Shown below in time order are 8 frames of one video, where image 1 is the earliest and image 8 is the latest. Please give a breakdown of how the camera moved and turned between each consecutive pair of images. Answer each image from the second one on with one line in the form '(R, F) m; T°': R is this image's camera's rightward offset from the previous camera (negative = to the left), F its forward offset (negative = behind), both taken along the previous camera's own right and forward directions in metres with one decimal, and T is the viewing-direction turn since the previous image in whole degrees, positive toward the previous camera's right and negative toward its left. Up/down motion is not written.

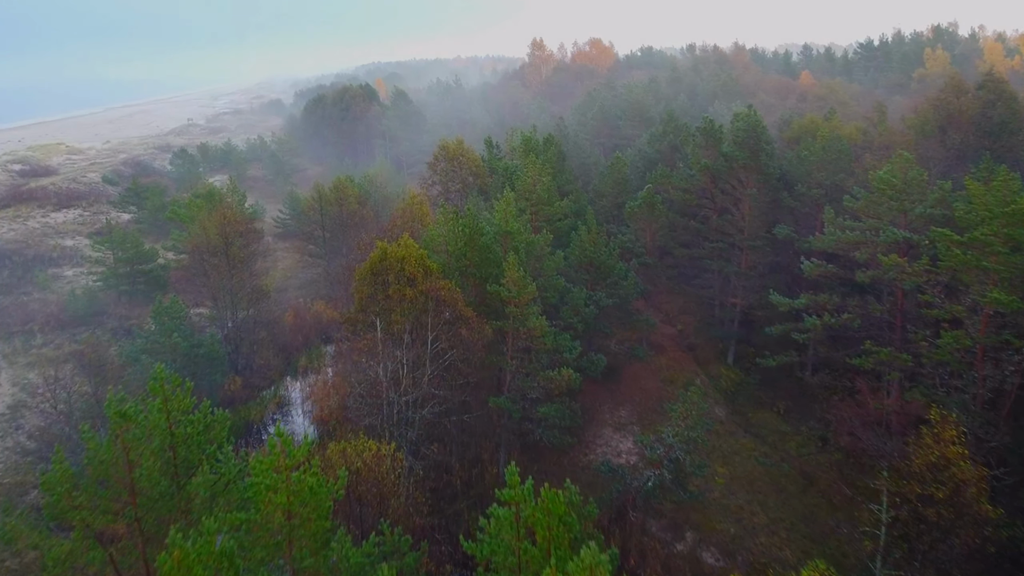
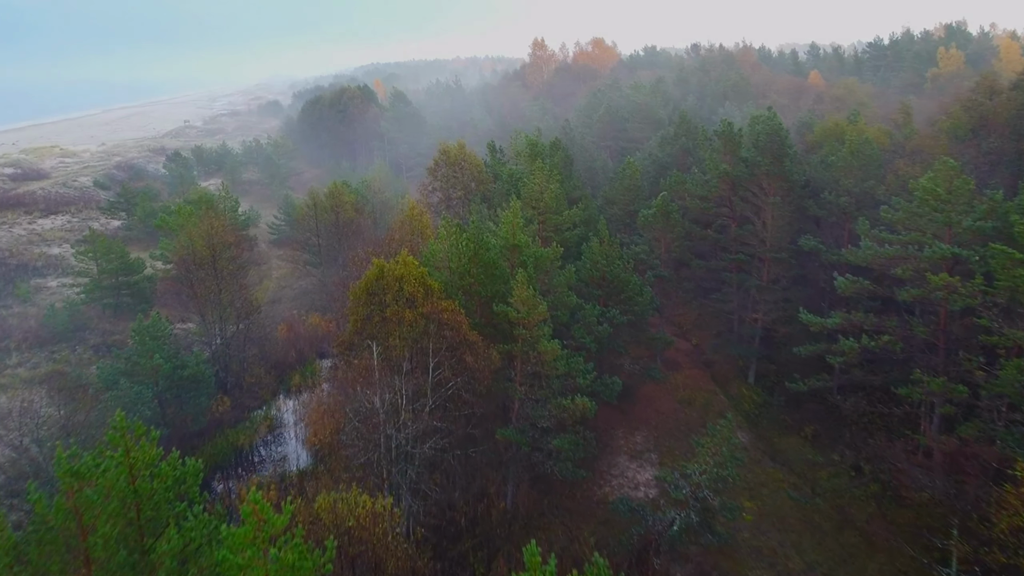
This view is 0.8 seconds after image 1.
(-0.2, +1.8) m; 0°
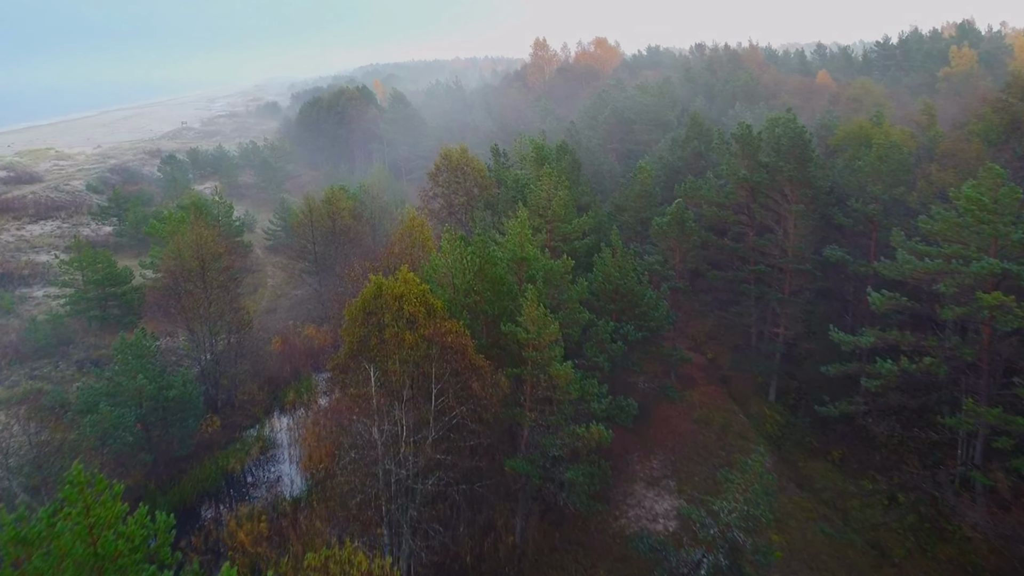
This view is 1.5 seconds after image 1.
(-0.2, +1.5) m; 0°
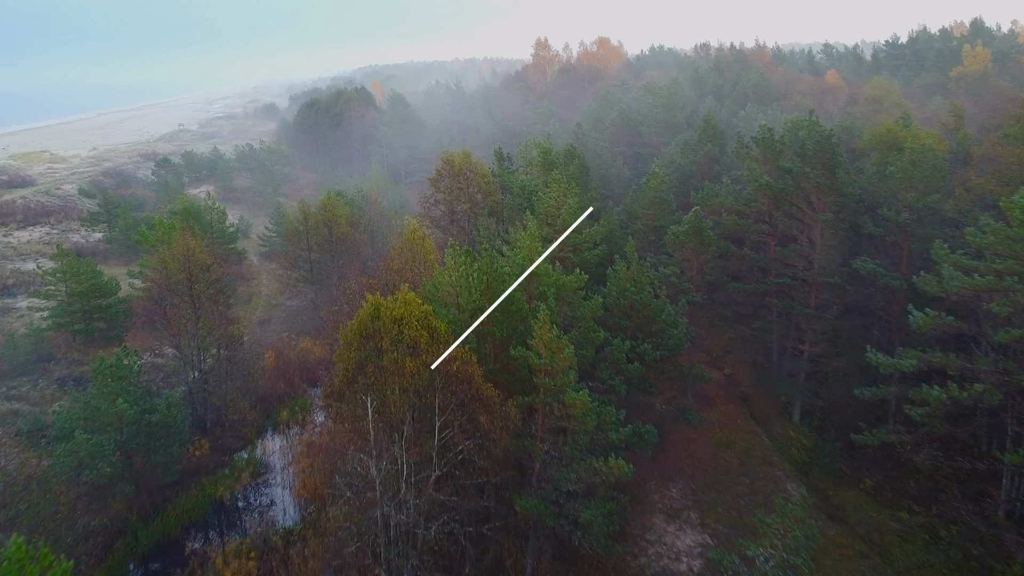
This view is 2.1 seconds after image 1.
(-0.2, +1.6) m; 0°
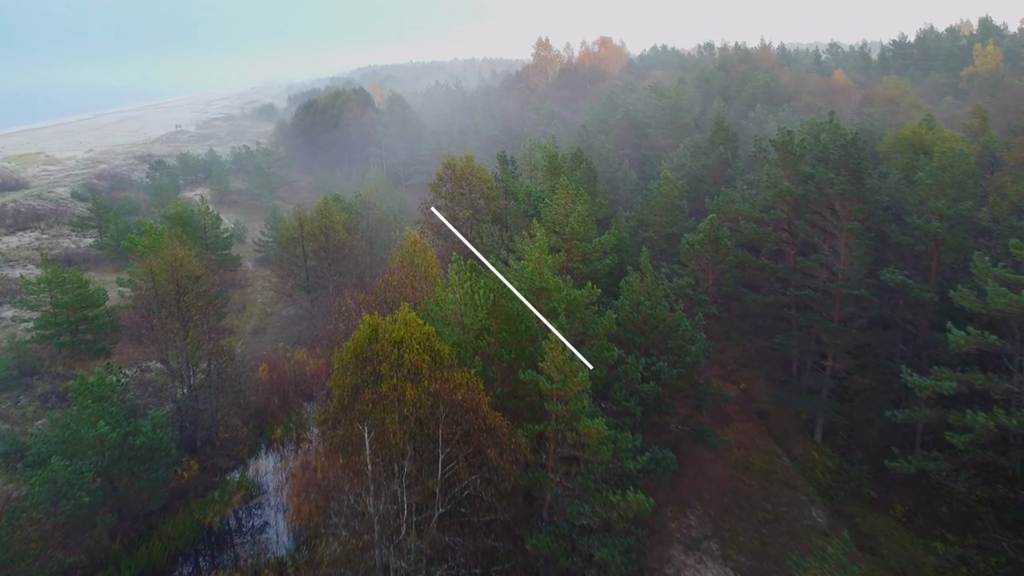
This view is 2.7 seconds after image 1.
(-0.2, +1.3) m; 0°
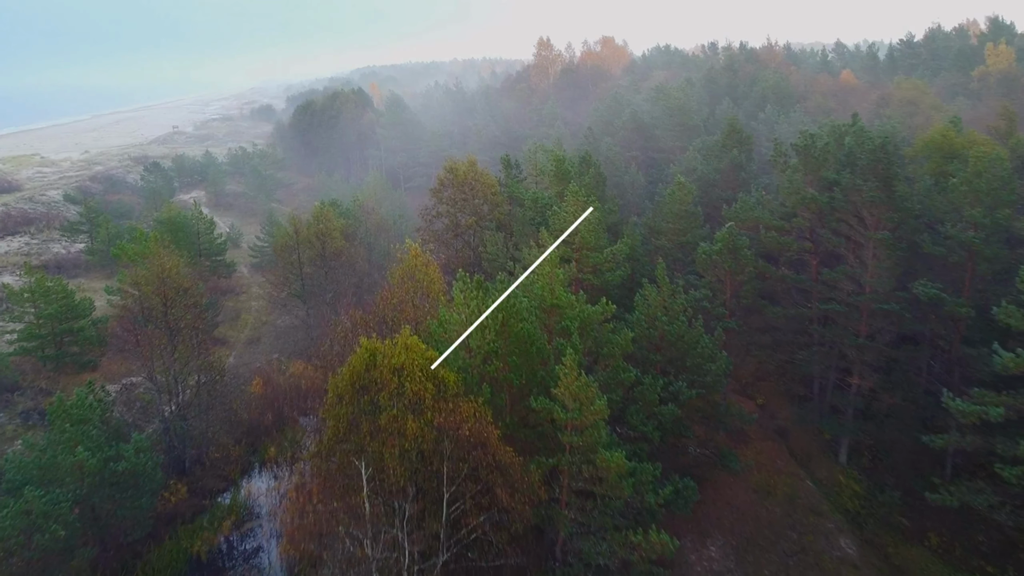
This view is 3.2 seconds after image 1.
(-0.2, +1.3) m; 0°
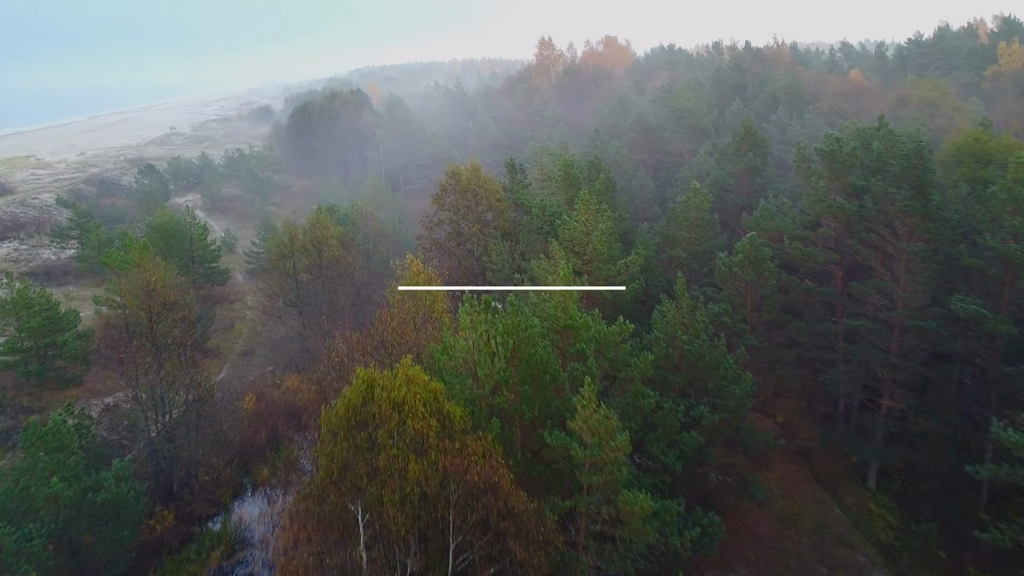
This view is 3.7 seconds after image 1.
(-0.2, +1.3) m; 0°
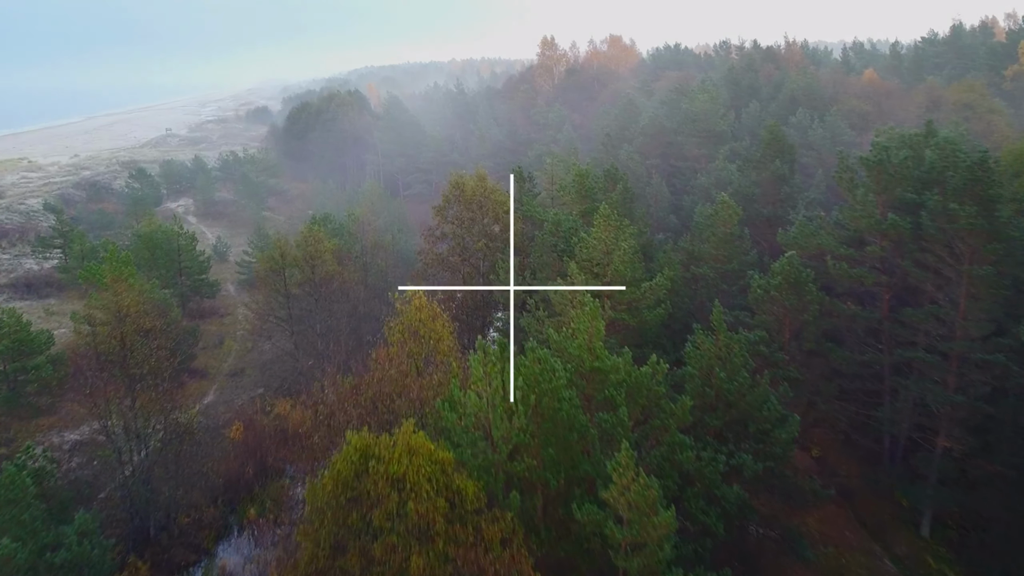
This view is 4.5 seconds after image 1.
(-0.3, +2.1) m; 0°
